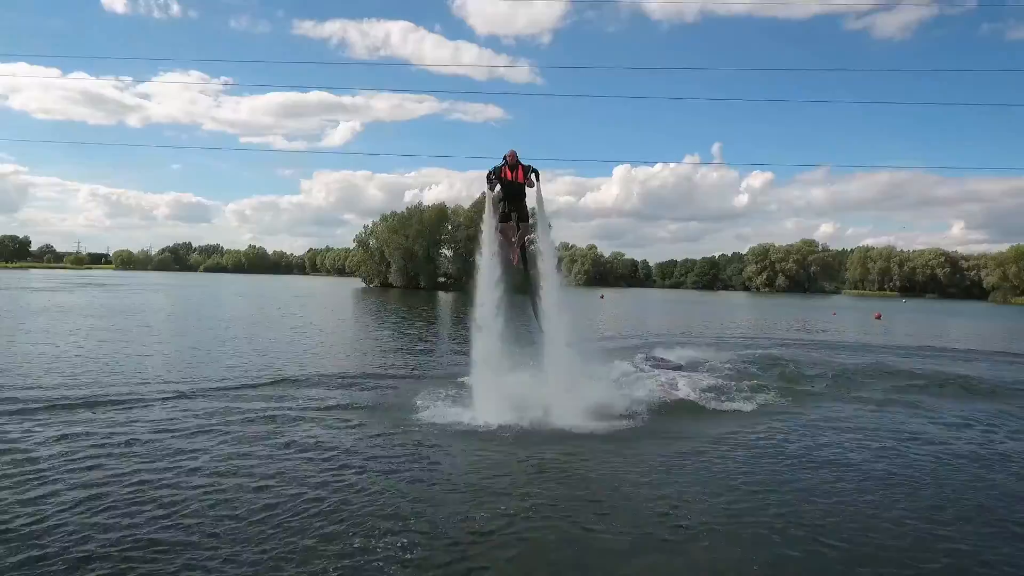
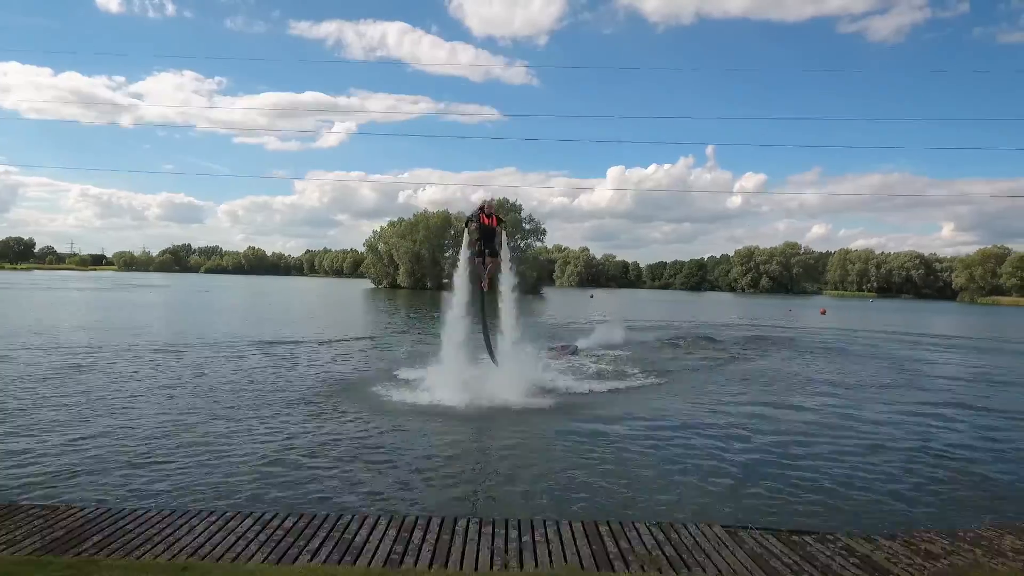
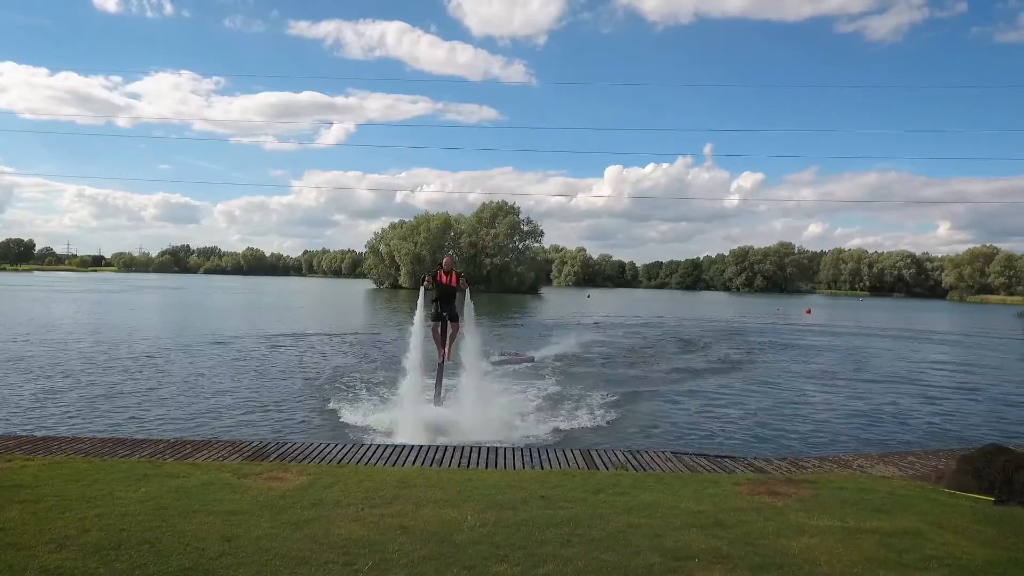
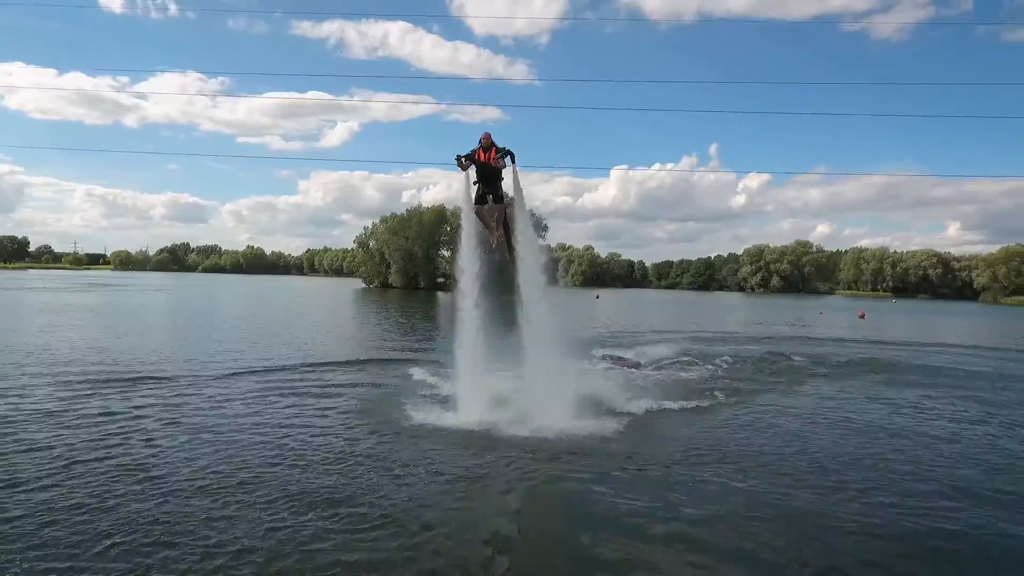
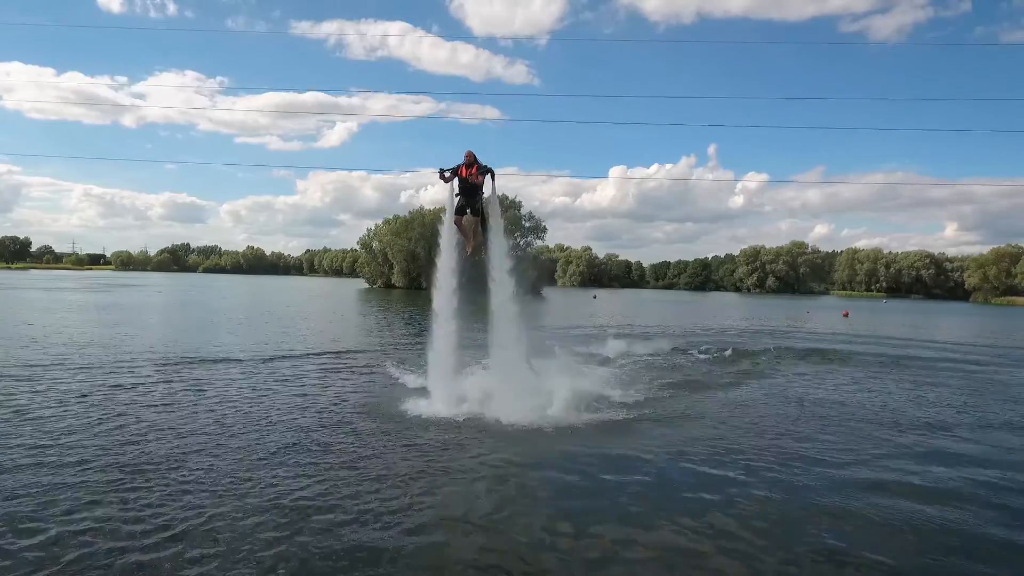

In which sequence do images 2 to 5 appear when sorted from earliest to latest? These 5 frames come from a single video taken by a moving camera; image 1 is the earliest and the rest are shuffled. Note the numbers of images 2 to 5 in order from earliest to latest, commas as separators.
4, 5, 2, 3
